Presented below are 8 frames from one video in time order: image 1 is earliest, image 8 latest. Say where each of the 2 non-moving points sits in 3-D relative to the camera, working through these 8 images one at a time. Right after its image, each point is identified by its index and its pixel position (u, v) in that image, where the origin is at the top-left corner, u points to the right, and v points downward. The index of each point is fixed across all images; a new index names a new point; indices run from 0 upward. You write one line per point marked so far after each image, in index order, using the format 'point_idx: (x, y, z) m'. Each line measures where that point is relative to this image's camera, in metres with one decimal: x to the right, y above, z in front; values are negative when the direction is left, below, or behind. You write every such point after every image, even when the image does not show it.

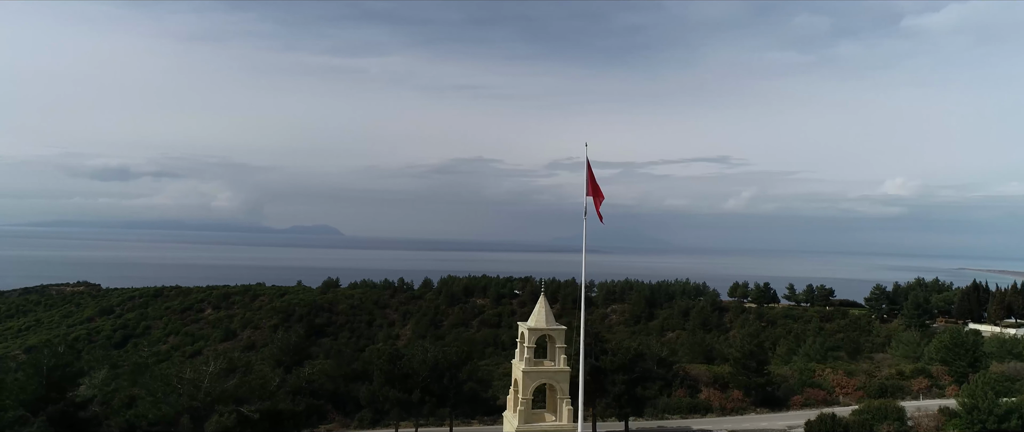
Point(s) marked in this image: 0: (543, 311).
0: (+0.8, -2.5, +18.9) m
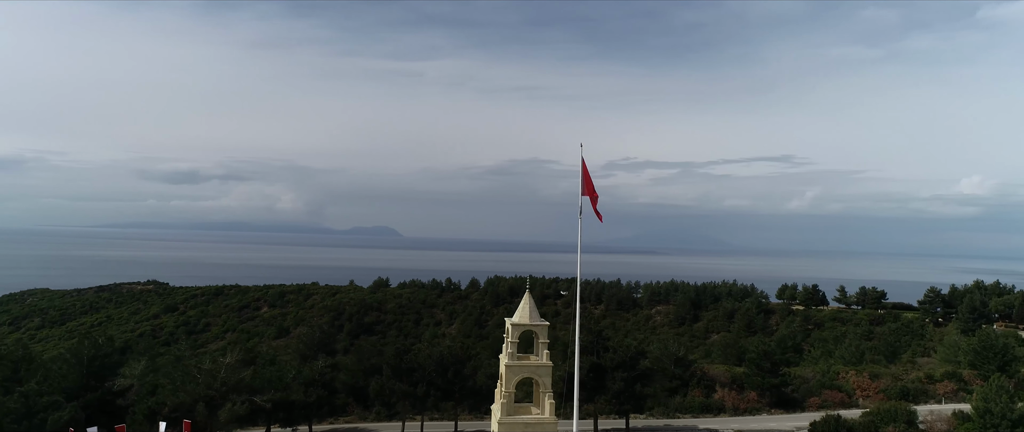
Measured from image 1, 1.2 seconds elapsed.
0: (+0.4, -2.5, +19.4) m
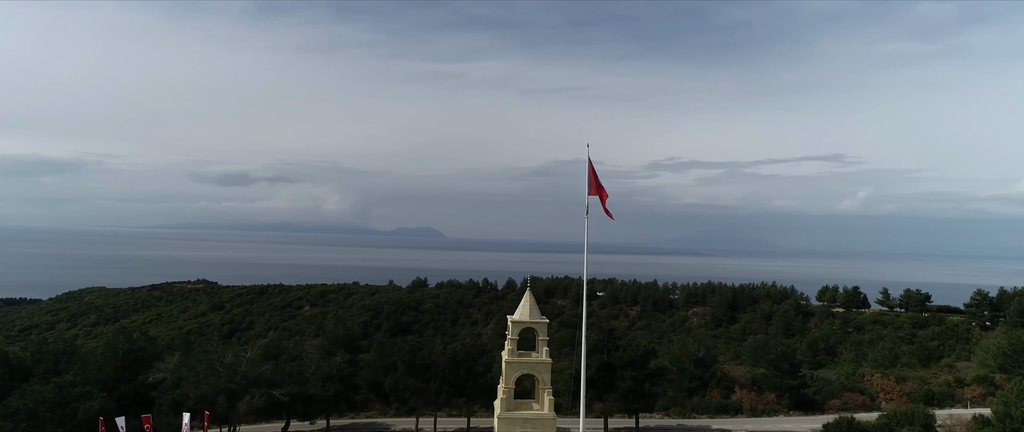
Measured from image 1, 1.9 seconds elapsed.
0: (+0.5, -2.5, +19.7) m
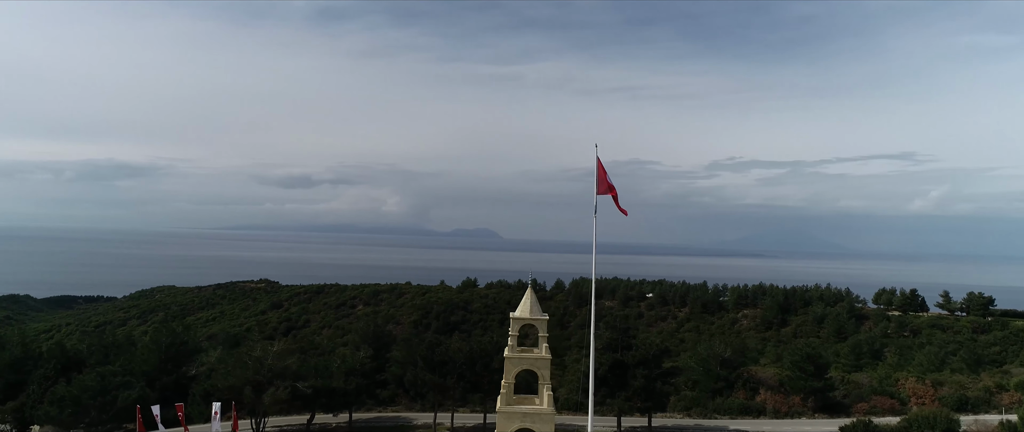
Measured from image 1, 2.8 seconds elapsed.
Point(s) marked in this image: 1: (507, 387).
0: (+0.5, -2.4, +20.2) m
1: (-0.1, -4.7, +19.6) m
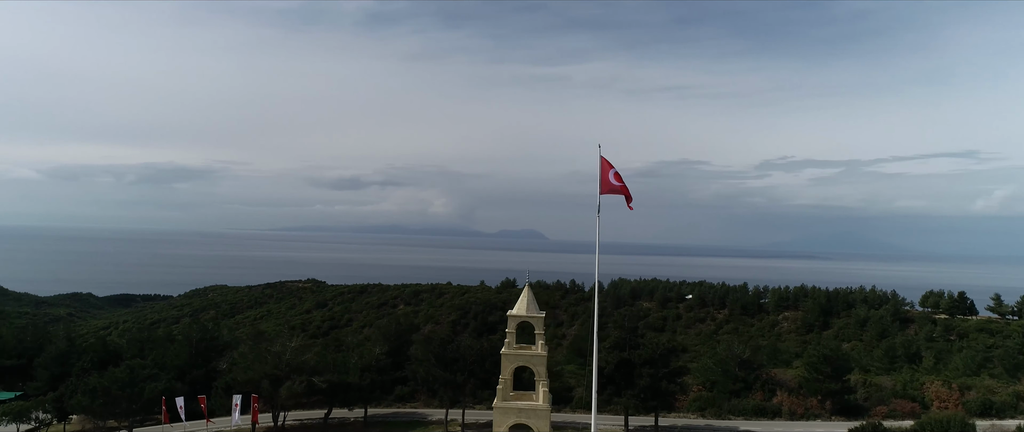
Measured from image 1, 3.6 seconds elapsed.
0: (+0.5, -2.4, +20.5) m
1: (-0.2, -4.7, +20.0) m
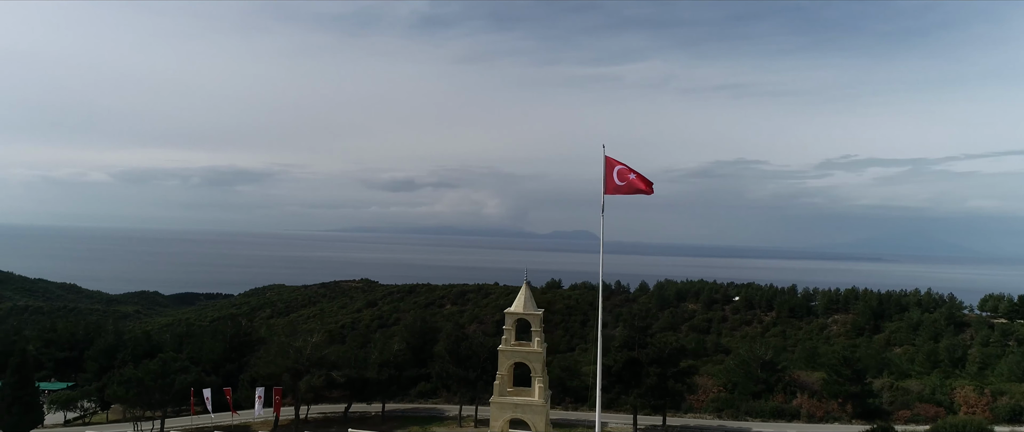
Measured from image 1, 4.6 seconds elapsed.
0: (+0.4, -2.4, +20.9) m
1: (-0.3, -4.7, +20.5) m
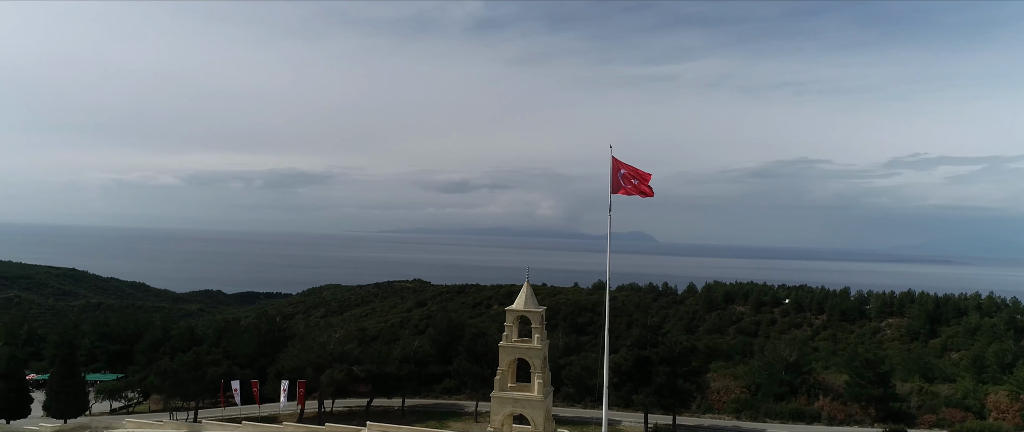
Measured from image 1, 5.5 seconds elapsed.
0: (+0.5, -2.4, +21.4) m
1: (-0.3, -4.7, +21.0) m
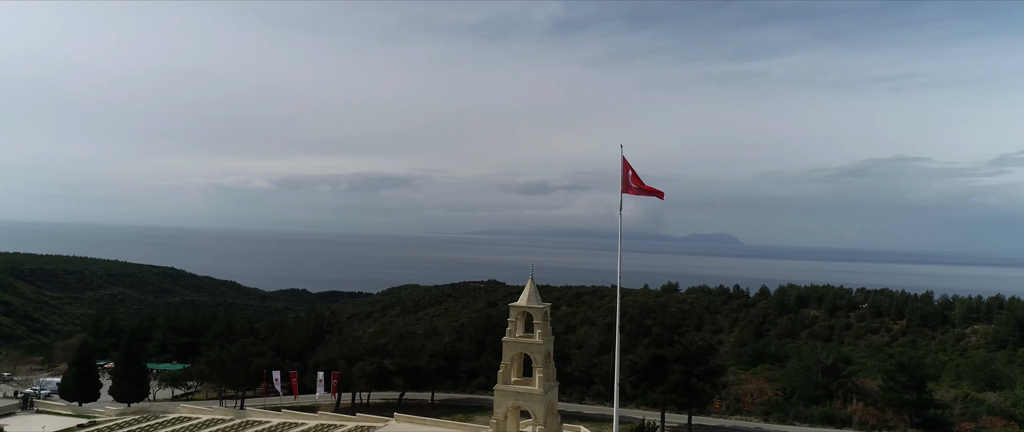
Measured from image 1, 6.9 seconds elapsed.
0: (+0.6, -2.3, +22.0) m
1: (-0.2, -4.6, +21.6) m
